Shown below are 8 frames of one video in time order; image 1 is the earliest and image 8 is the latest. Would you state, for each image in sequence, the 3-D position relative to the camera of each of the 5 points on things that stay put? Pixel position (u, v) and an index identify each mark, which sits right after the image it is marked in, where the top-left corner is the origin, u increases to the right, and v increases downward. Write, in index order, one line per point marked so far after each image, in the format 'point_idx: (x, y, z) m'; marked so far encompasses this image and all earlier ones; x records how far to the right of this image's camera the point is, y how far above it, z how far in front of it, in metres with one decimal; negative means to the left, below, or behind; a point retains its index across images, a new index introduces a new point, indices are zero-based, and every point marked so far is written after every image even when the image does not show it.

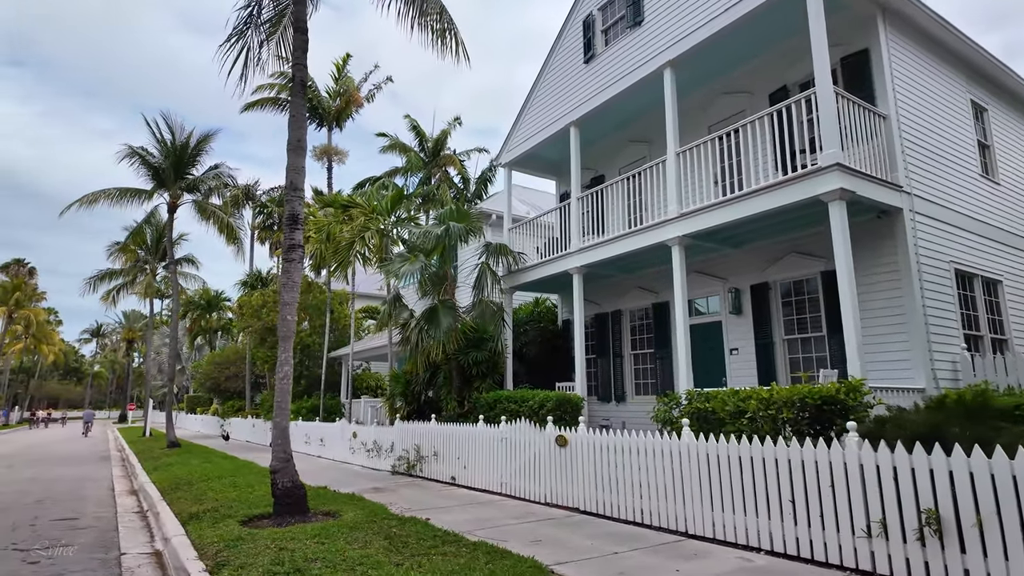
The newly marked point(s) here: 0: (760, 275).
0: (+4.8, +0.2, +11.2) m
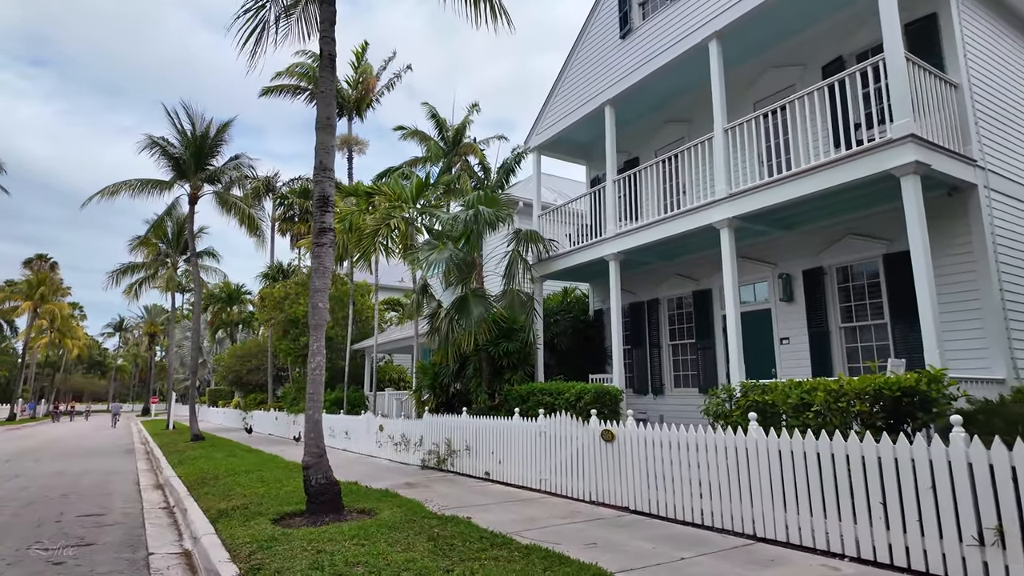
0: (+5.4, +0.5, +10.6) m
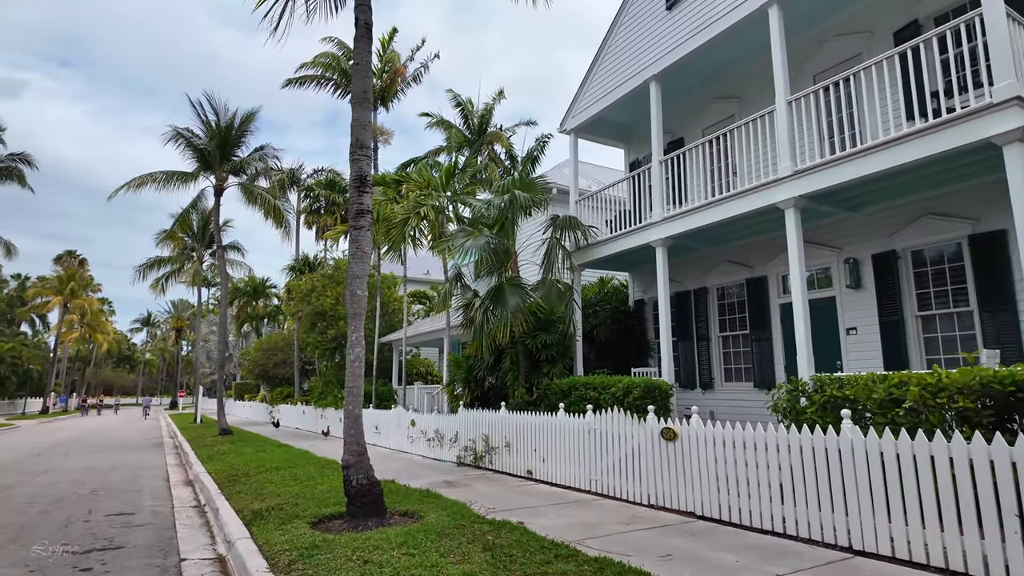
0: (+6.2, +0.8, +9.7) m
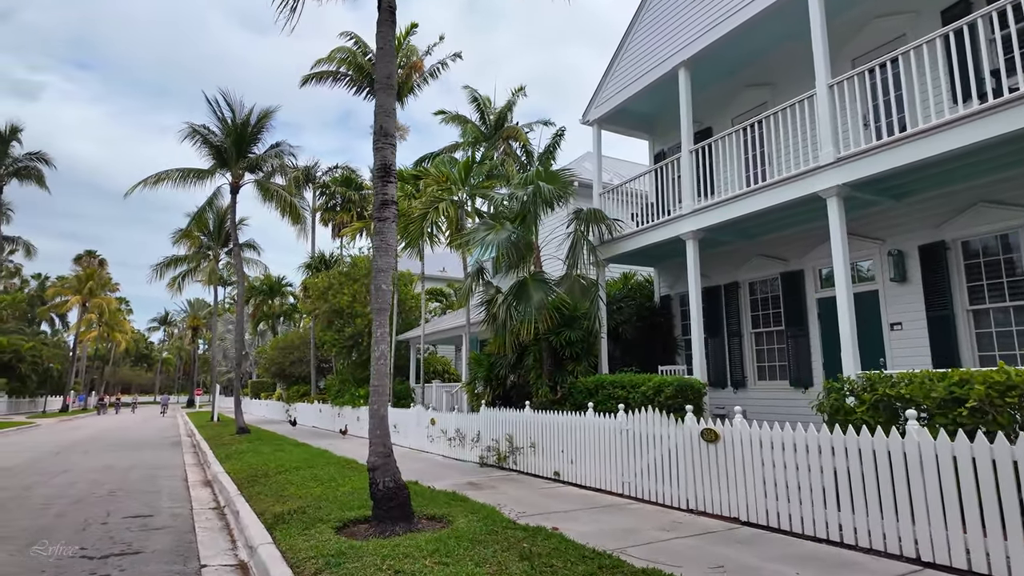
0: (+6.6, +0.9, +9.2) m
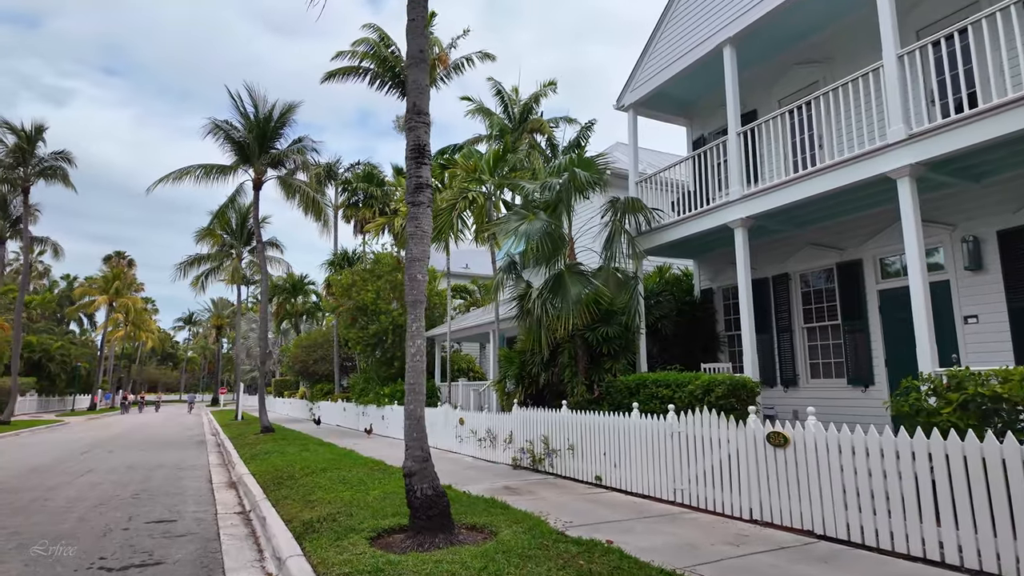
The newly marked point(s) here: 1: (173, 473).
0: (+7.2, +1.0, +8.4) m
1: (-7.6, -4.1, +13.2) m
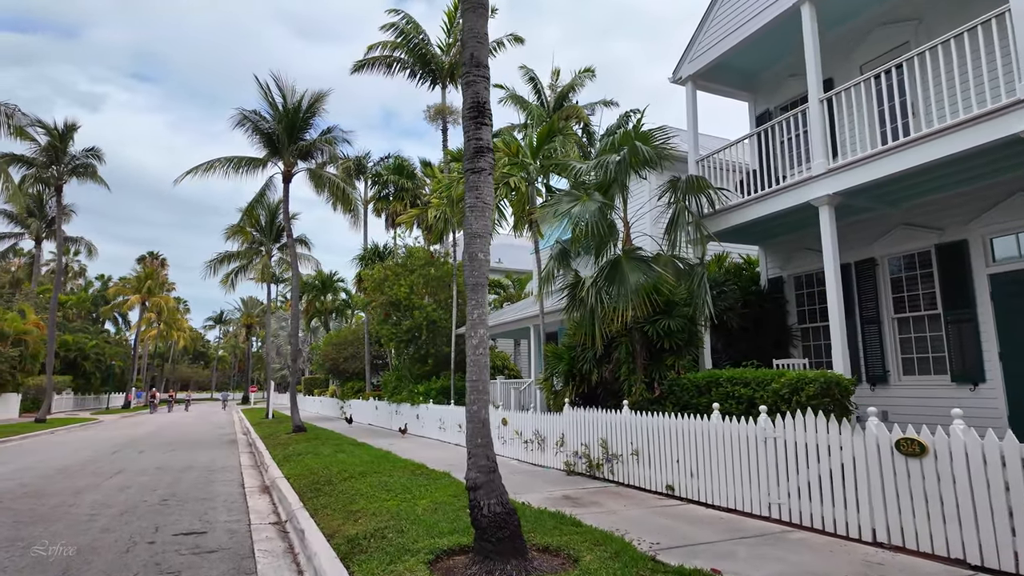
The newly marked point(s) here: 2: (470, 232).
0: (+8.0, +1.3, +7.1) m
1: (-6.5, -4.0, +12.5) m
2: (-0.4, +0.5, +5.6) m
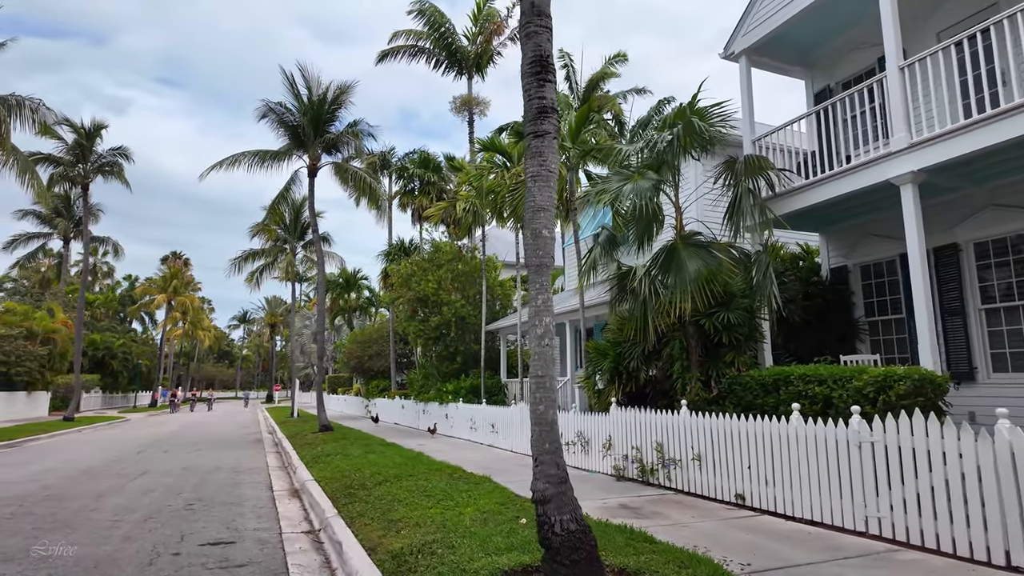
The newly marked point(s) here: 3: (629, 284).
0: (+8.6, +1.4, +6.1) m
1: (-5.7, -3.9, +12.0) m
2: (+0.2, +0.7, +4.8) m
3: (+2.0, 0.0, +10.3) m
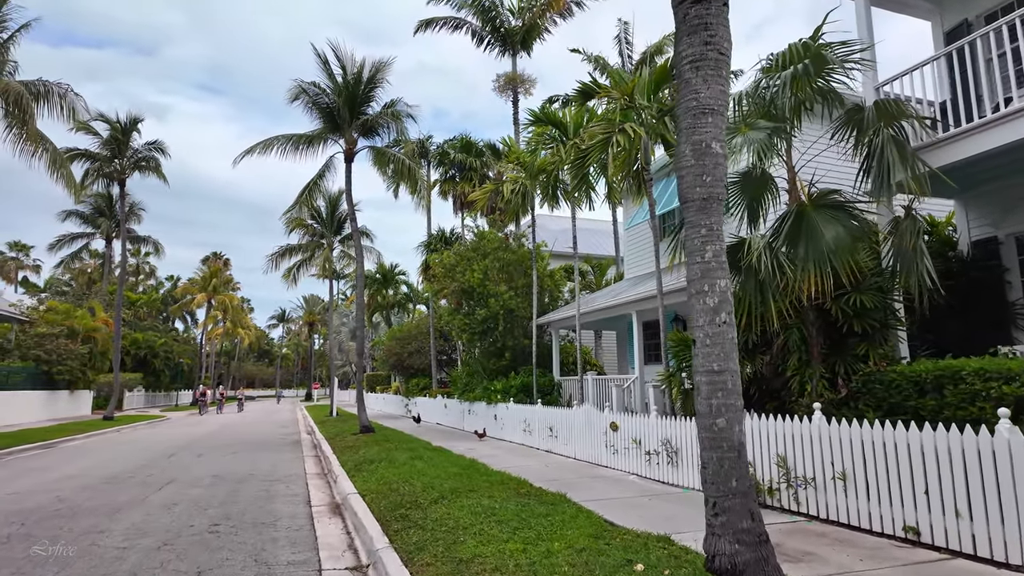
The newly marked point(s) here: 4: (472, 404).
0: (+9.4, +1.8, +4.0) m
1: (-4.5, -3.6, +10.6) m
2: (+1.0, +1.0, +3.2) m
3: (+3.1, +0.3, +8.5) m
4: (-1.3, -3.7, +19.0) m
